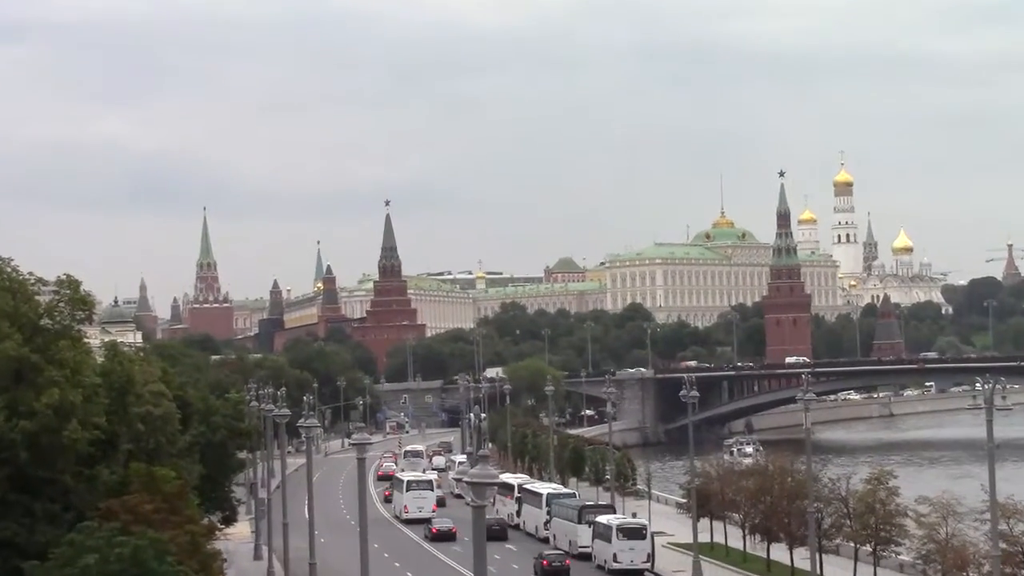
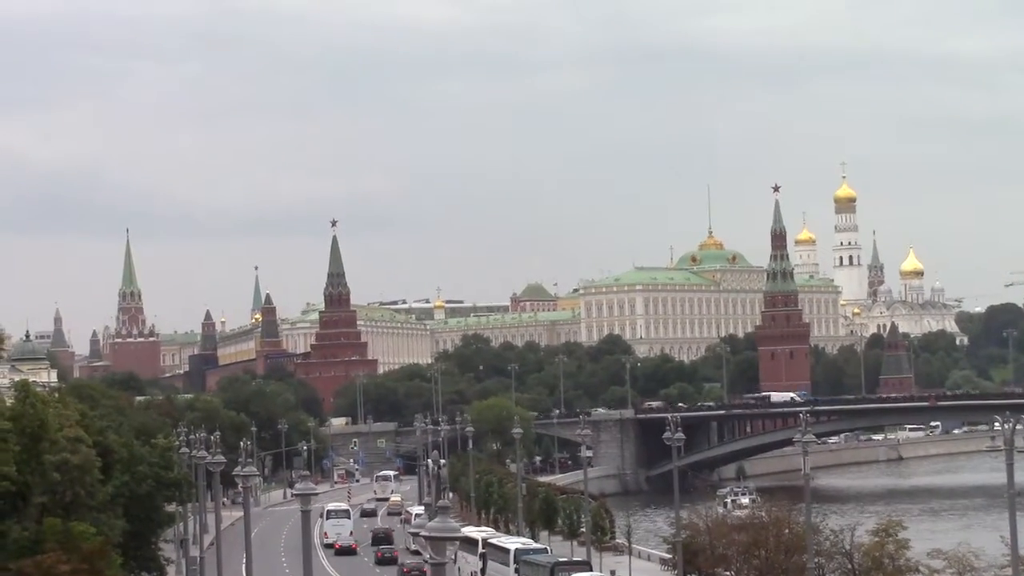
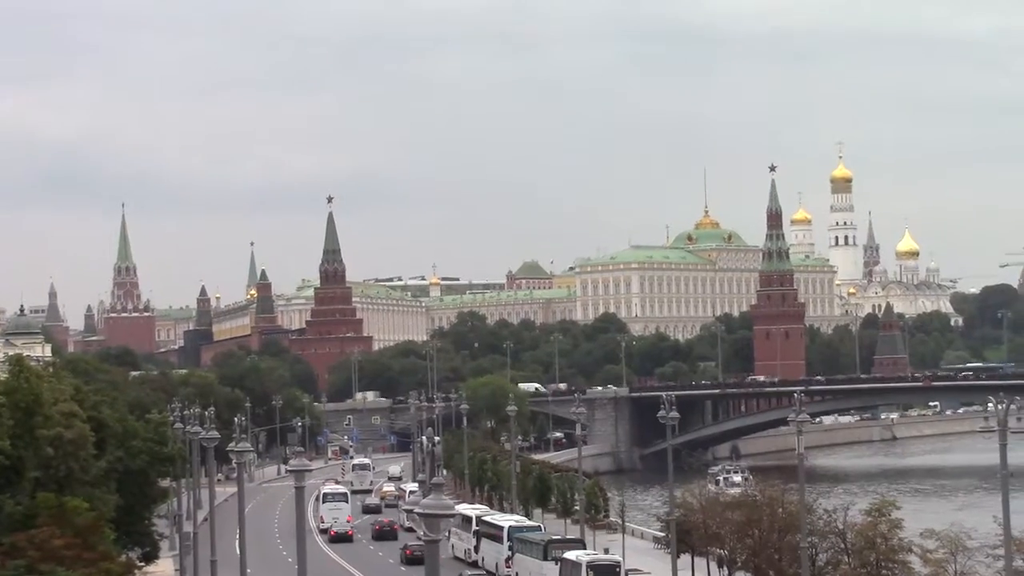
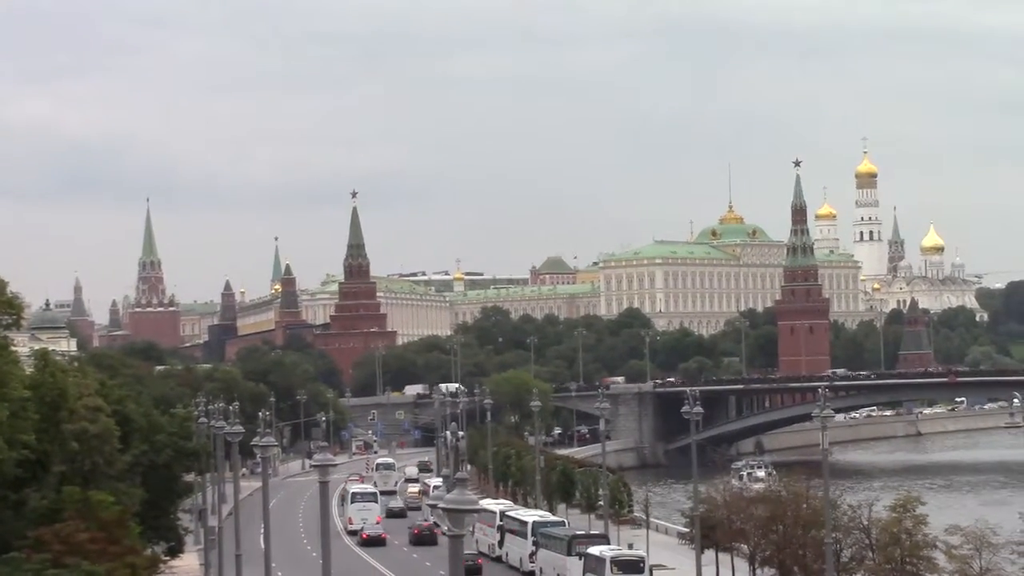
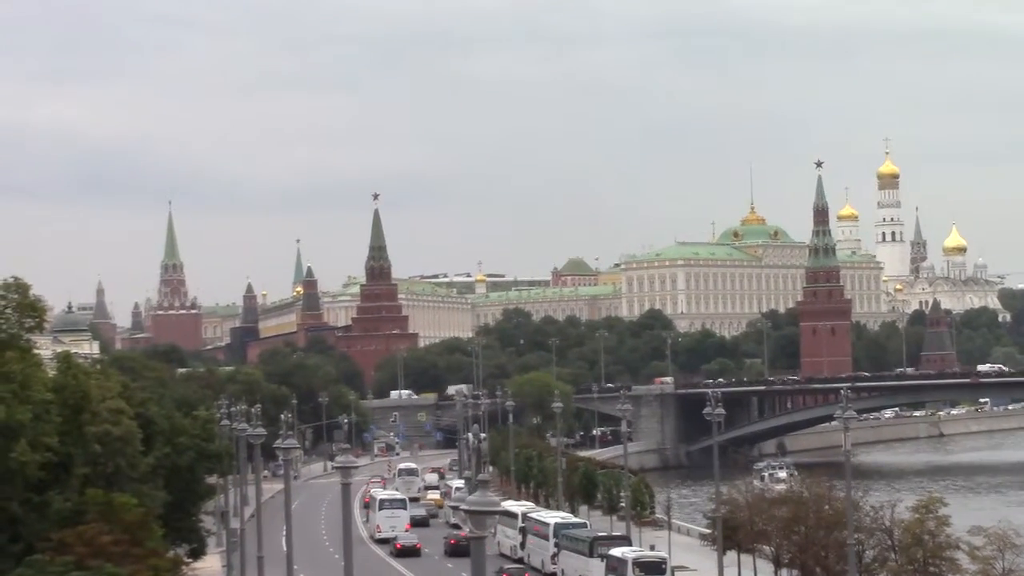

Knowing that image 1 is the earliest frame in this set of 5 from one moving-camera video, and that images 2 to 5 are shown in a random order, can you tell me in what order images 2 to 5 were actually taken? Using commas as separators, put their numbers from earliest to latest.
5, 4, 3, 2
